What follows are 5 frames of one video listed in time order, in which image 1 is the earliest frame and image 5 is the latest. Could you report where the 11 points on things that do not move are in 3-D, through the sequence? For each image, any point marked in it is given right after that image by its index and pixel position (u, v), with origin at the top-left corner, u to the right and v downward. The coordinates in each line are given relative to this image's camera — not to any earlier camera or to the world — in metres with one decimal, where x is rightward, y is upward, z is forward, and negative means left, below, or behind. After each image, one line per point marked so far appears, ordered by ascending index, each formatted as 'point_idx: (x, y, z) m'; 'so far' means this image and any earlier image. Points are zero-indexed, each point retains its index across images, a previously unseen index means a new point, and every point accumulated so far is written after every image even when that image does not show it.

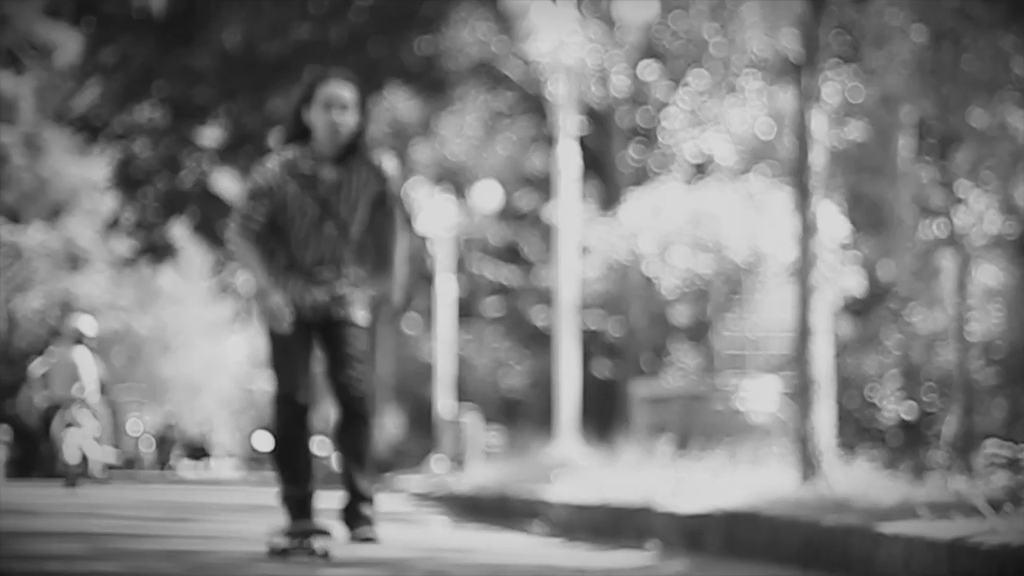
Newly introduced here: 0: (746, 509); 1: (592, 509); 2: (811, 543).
0: (+0.5, -0.4, +8.6) m
1: (+0.2, -0.5, +9.9) m
2: (+0.6, -0.5, +8.0) m
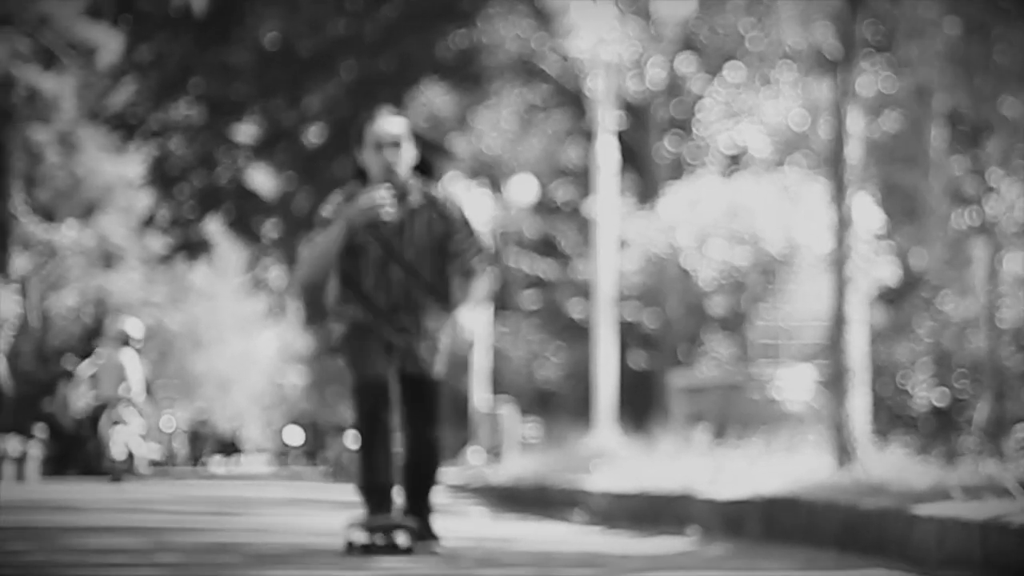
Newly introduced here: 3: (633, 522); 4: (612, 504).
0: (+0.6, -0.4, +8.7) m
1: (+0.3, -0.5, +10.0) m
2: (+0.7, -0.5, +8.1) m
3: (+0.3, -0.6, +10.0) m
4: (+0.2, -0.5, +10.2) m
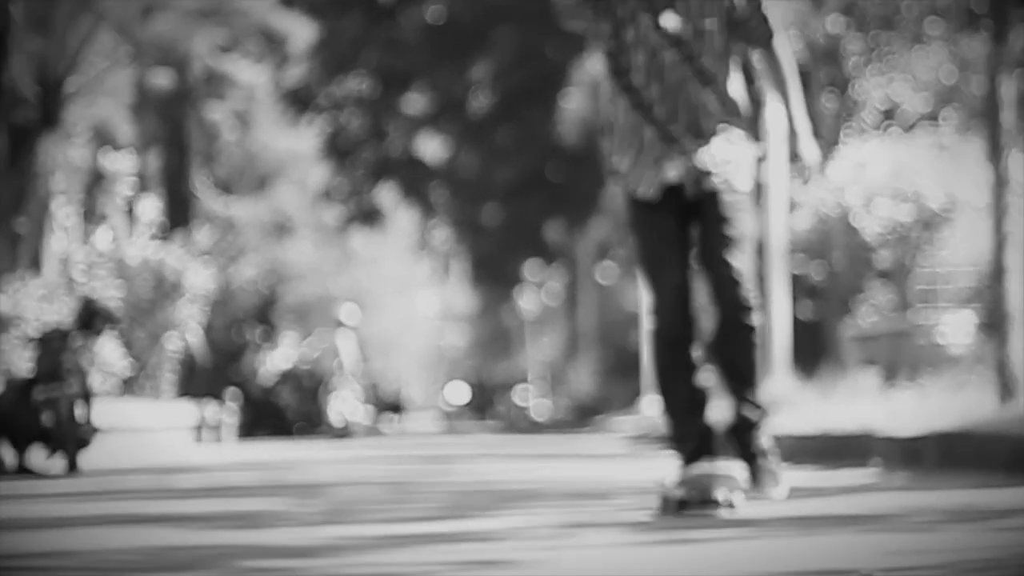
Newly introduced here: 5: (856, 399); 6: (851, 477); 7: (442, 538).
0: (+1.0, -0.3, +9.7) m
1: (+0.8, -0.4, +11.0) m
2: (+1.1, -0.4, +9.1) m
3: (+0.8, -0.4, +10.9) m
4: (+0.8, -0.4, +11.2) m
5: (+1.1, -0.4, +13.3) m
6: (+0.7, -0.4, +8.4) m
7: (-0.1, -0.3, +5.3) m
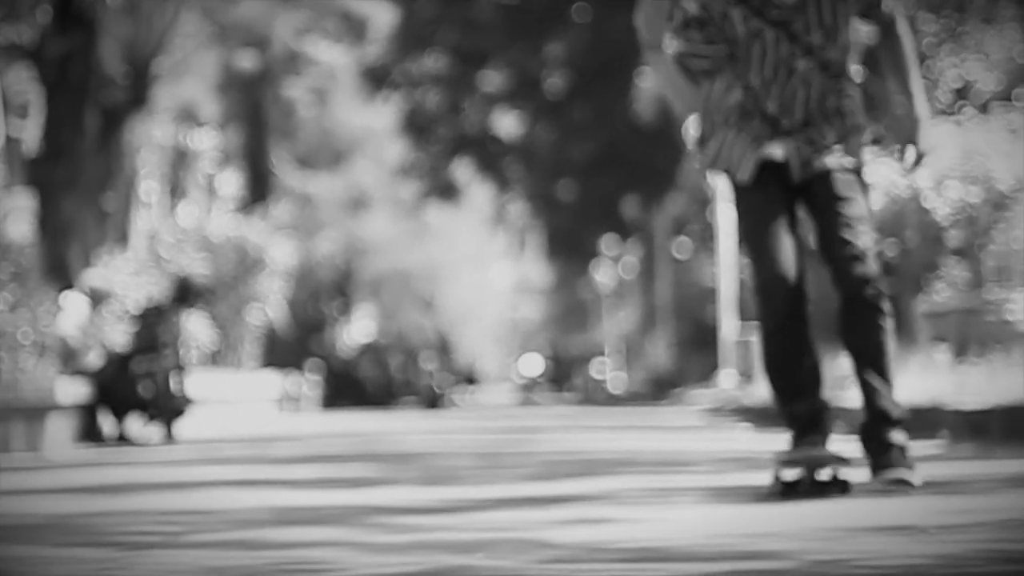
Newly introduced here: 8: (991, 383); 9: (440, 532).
0: (+1.2, -0.3, +10.1) m
1: (+1.0, -0.3, +11.4) m
2: (+1.3, -0.3, +9.5) m
3: (+1.0, -0.4, +11.3) m
4: (+1.0, -0.4, +11.6) m
5: (+1.4, -0.3, +13.7) m
6: (+0.9, -0.3, +8.8) m
7: (0.0, -0.3, +5.7) m
8: (+1.3, -0.3, +11.6) m
9: (-0.1, -0.3, +4.7) m
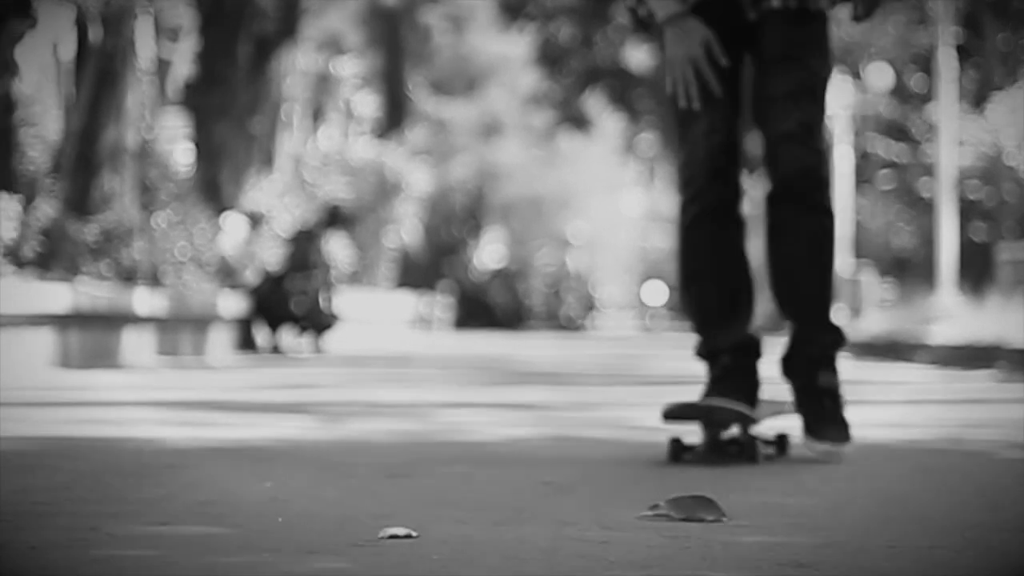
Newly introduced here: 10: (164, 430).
0: (+1.5, -0.1, +11.3) m
1: (+1.4, -0.2, +12.7) m
2: (+1.6, -0.2, +10.7) m
3: (+1.4, -0.2, +12.6) m
4: (+1.3, -0.2, +12.9) m
5: (+1.8, -0.1, +14.9) m
6: (+1.1, -0.2, +10.0) m
7: (+0.2, -0.2, +7.0) m
8: (+1.7, -0.1, +12.9) m
9: (+0.1, -0.2, +5.9) m
10: (-0.4, -0.2, +4.9) m
